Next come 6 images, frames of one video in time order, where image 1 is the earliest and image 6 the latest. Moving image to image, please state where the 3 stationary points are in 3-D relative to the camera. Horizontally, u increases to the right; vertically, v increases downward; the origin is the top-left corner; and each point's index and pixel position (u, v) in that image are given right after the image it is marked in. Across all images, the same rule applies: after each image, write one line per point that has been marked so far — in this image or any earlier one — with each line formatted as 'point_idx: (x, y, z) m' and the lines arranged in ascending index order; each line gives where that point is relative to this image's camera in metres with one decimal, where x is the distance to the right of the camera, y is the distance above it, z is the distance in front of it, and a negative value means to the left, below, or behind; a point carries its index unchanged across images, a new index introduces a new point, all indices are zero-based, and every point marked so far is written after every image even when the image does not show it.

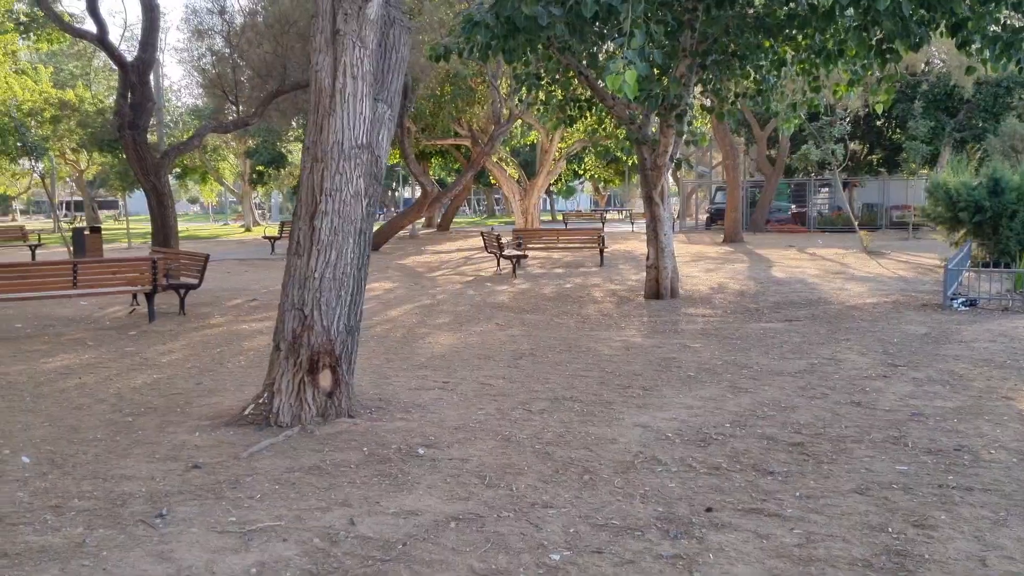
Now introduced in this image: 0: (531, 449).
0: (+0.1, -0.8, +4.8) m
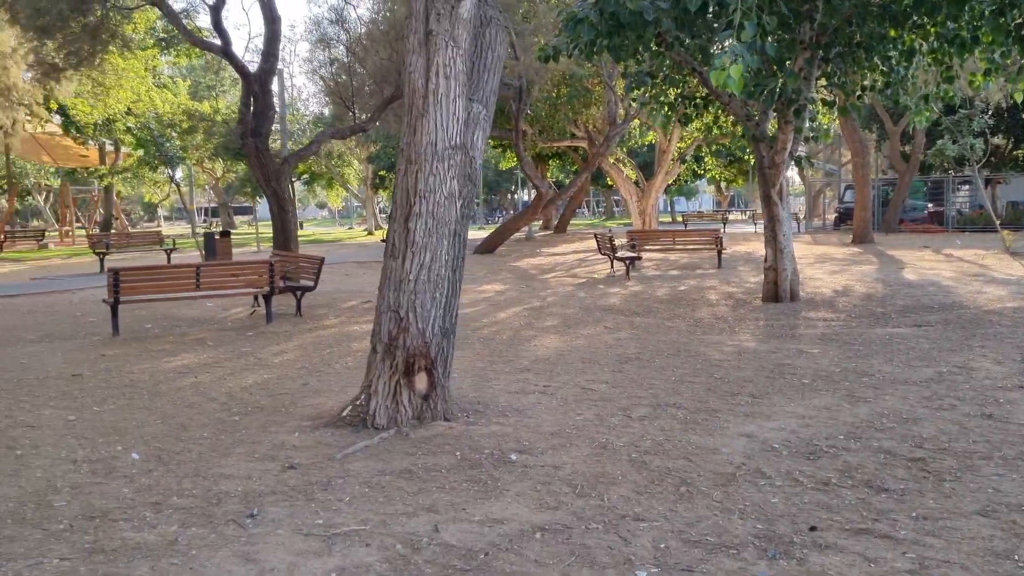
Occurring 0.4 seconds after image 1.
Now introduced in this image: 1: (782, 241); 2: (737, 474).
0: (+0.6, -0.9, +4.7) m
1: (+3.7, +0.6, +12.5) m
2: (+1.1, -0.9, +4.3) m
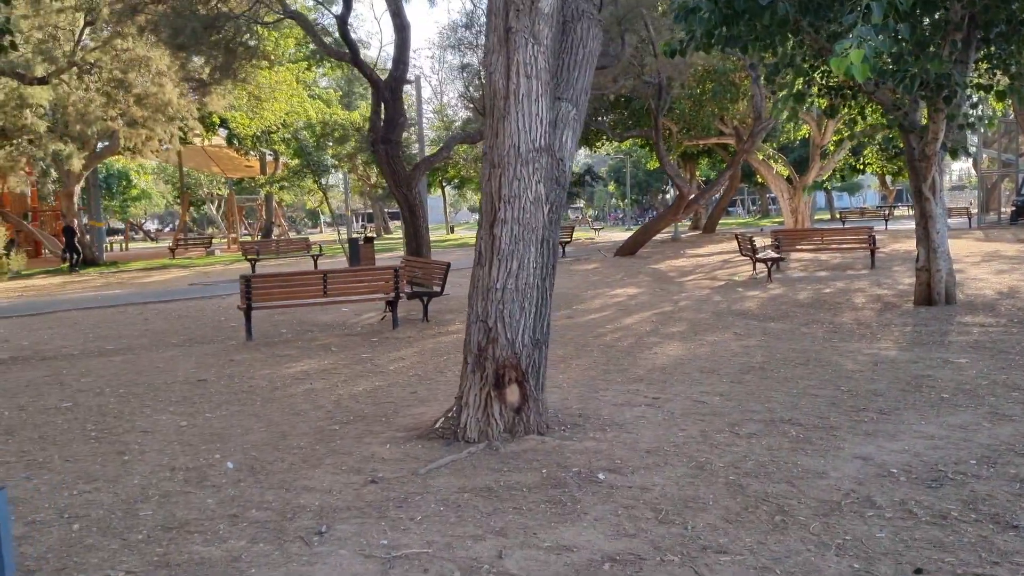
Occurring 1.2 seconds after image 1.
0: (+1.0, -0.9, +4.3) m
1: (+5.3, +0.6, +11.6) m
2: (+1.4, -0.9, +3.9) m
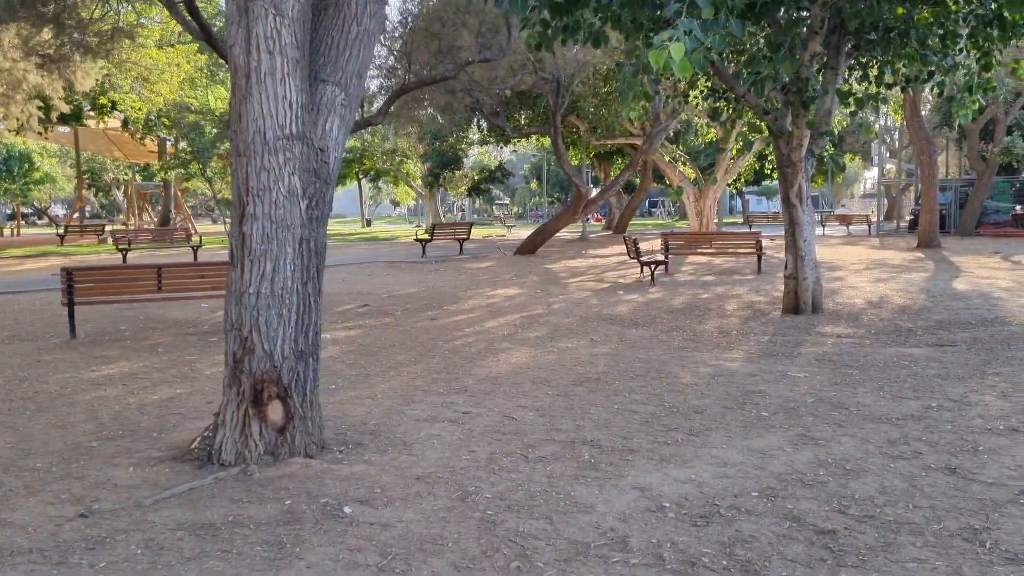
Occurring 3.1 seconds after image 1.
0: (-0.1, -1.0, +3.9) m
1: (+3.6, +0.5, +11.5) m
2: (+0.3, -1.0, +3.5) m
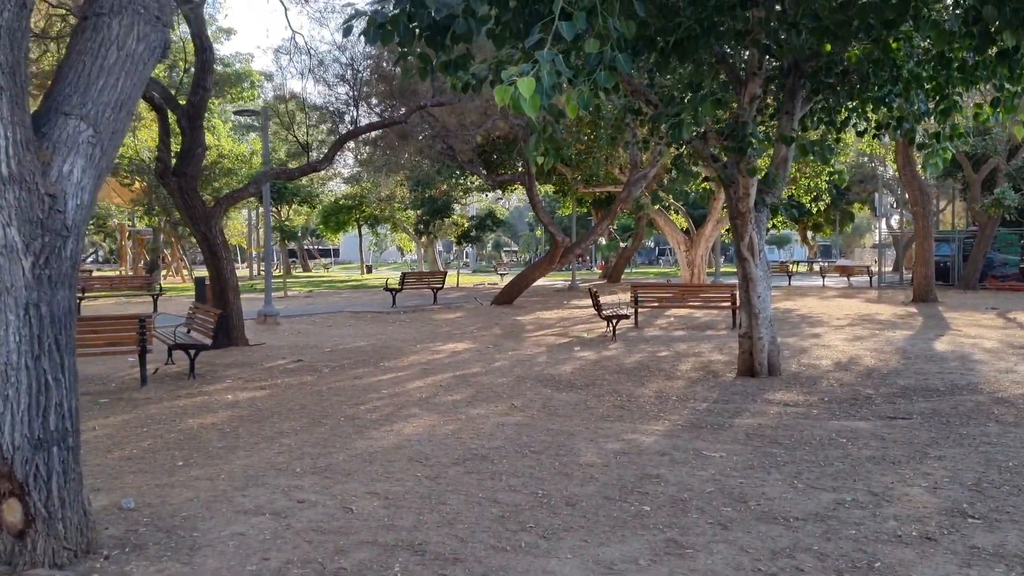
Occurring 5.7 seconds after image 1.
0: (-1.0, -1.2, +3.0) m
1: (+2.8, -0.2, +10.7) m
2: (-0.6, -1.2, +2.7) m
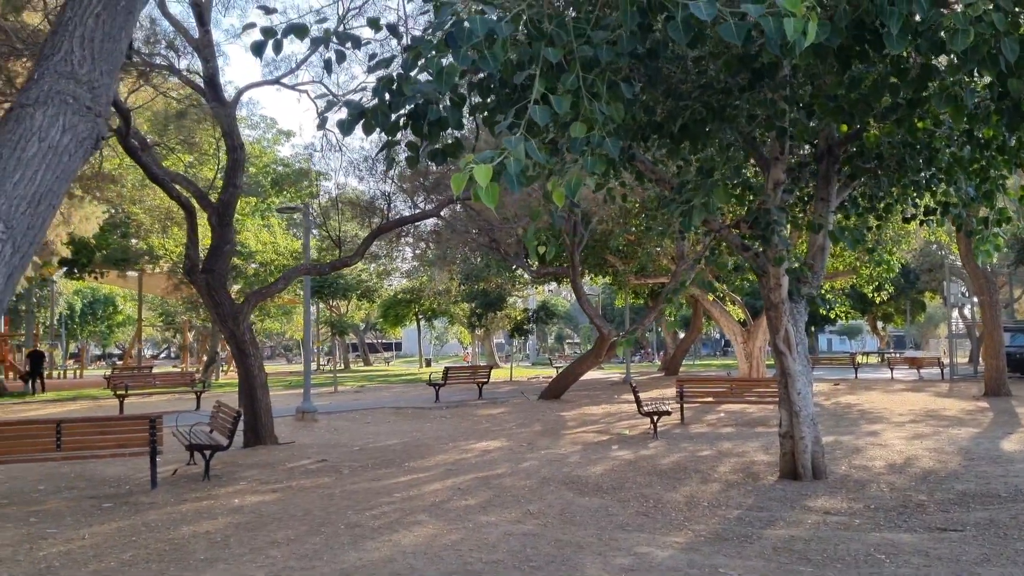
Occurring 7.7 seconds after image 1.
0: (-1.3, -1.5, +2.6) m
1: (+3.1, -1.2, +10.0) m
2: (-0.9, -1.5, +2.2) m
